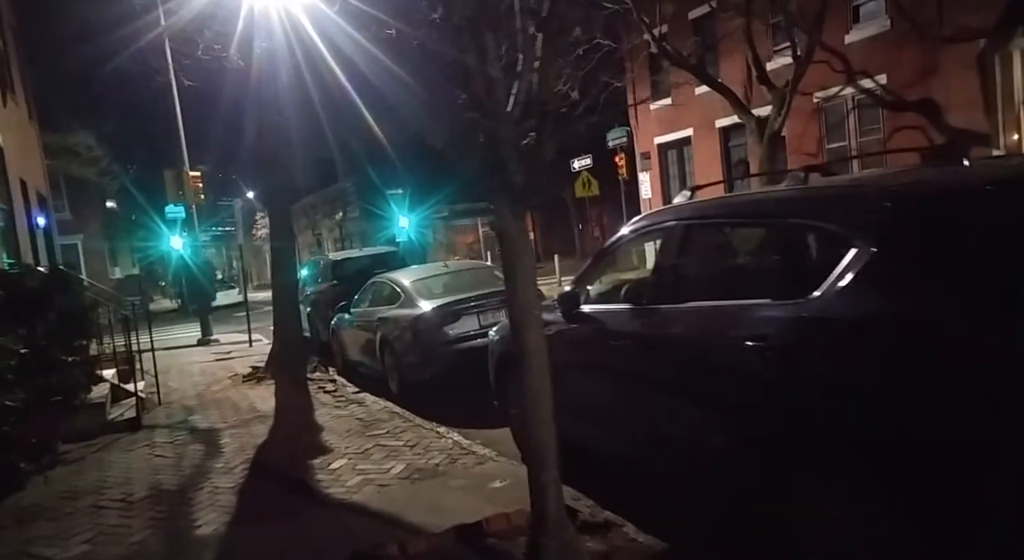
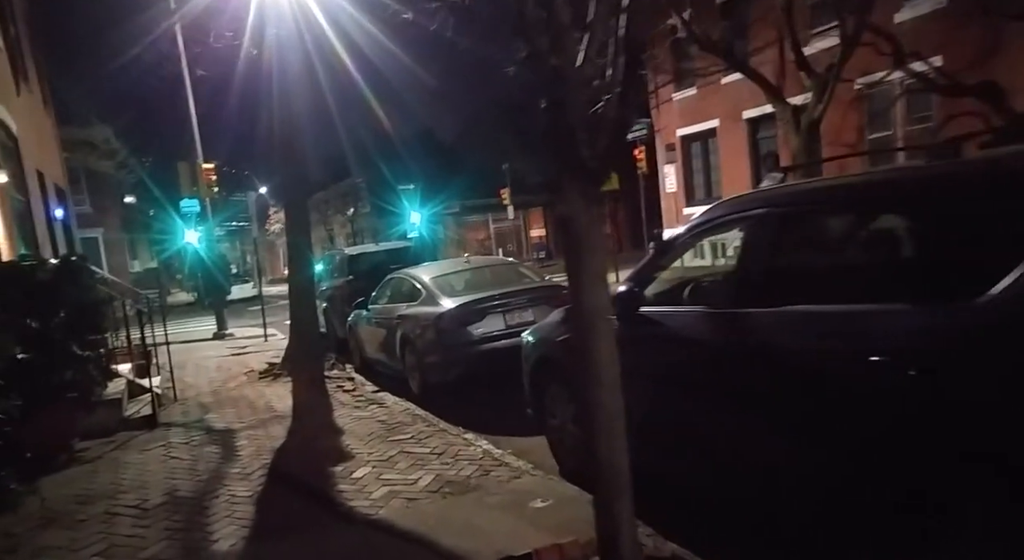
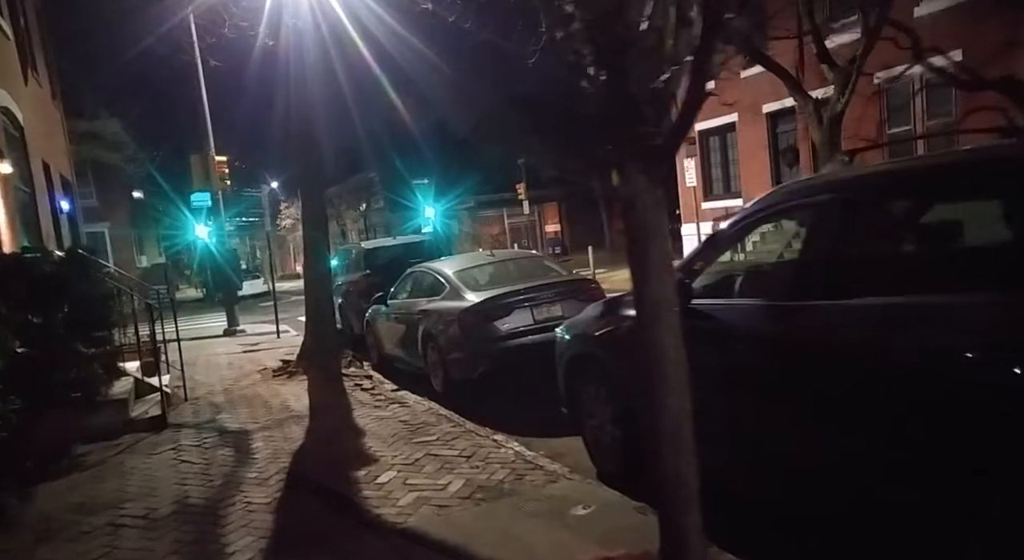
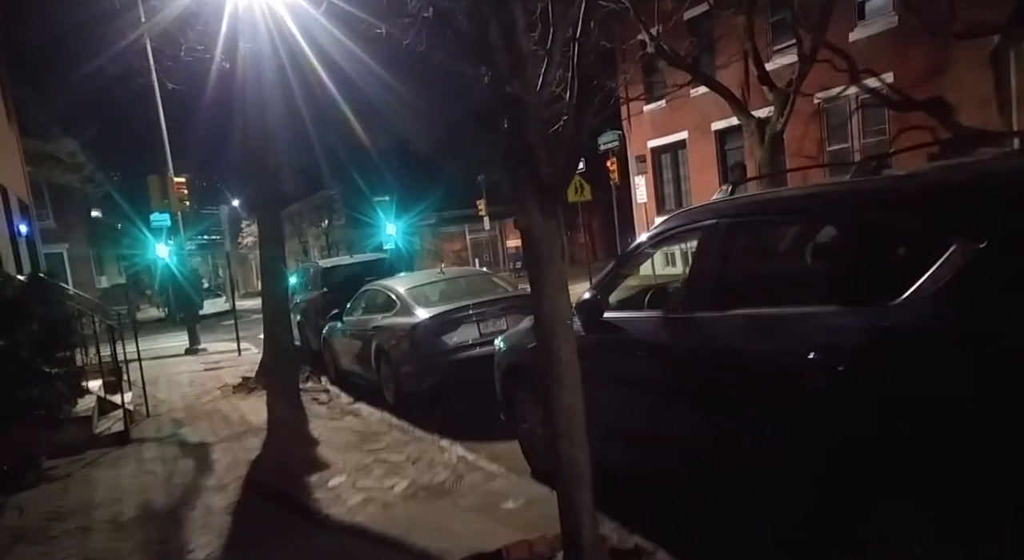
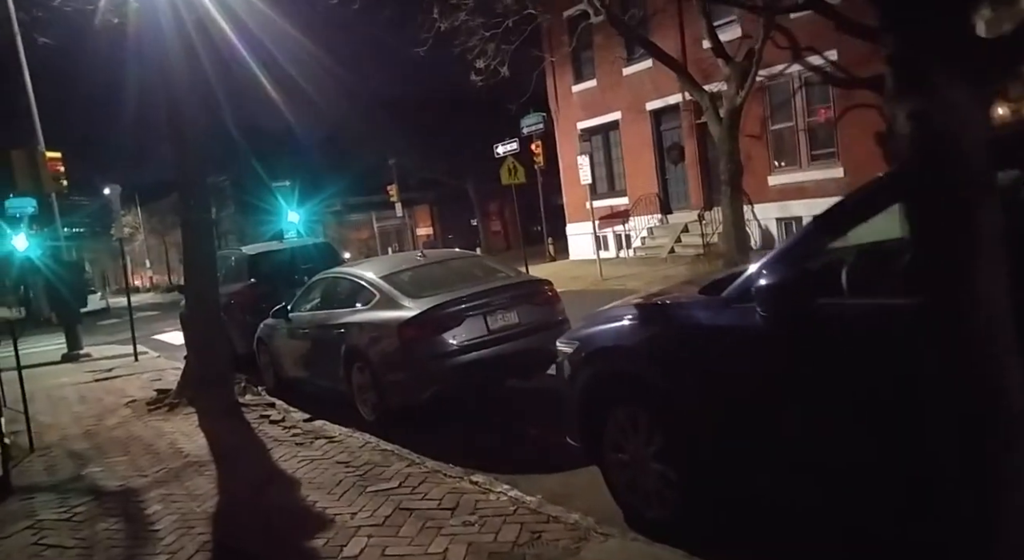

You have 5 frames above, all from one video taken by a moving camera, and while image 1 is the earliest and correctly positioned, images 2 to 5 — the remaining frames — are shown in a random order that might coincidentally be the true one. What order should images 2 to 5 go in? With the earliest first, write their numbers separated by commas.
4, 2, 3, 5
